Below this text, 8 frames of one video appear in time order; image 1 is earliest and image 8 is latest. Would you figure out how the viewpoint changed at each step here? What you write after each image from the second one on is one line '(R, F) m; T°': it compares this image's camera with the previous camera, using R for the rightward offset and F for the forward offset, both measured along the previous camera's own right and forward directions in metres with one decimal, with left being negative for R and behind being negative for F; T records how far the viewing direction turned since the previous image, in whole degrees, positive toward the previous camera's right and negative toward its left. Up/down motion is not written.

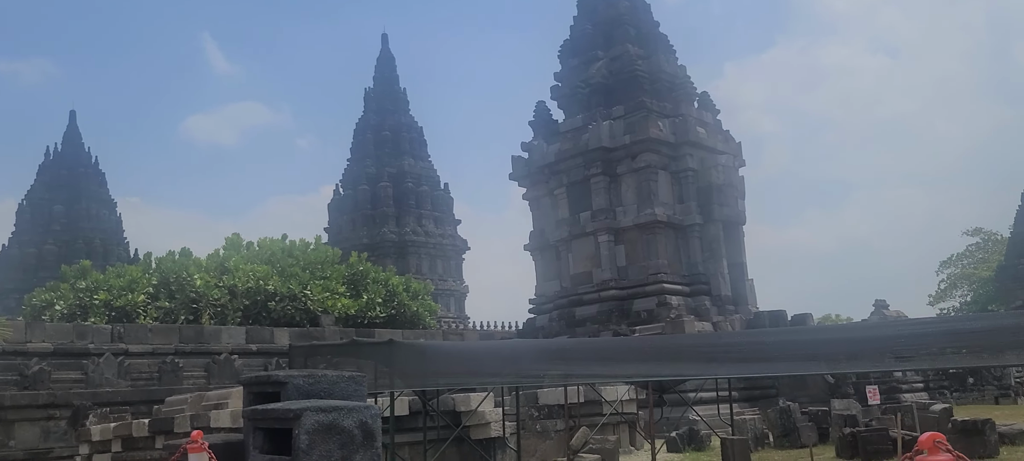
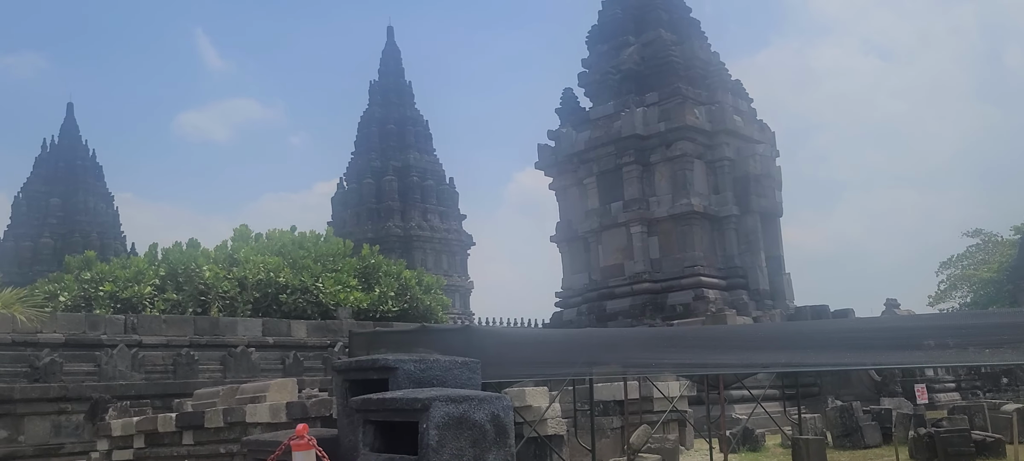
(-0.6, +0.6) m; 0°
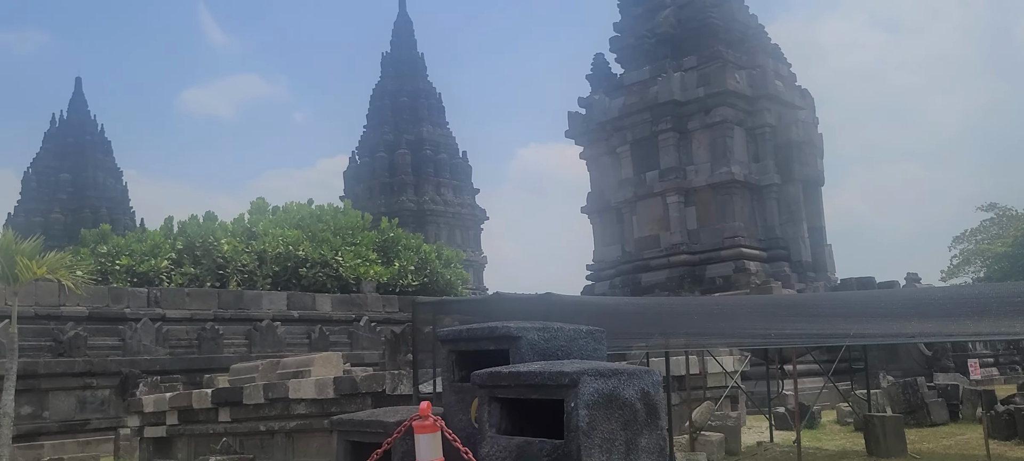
(-0.4, +0.5) m; 0°
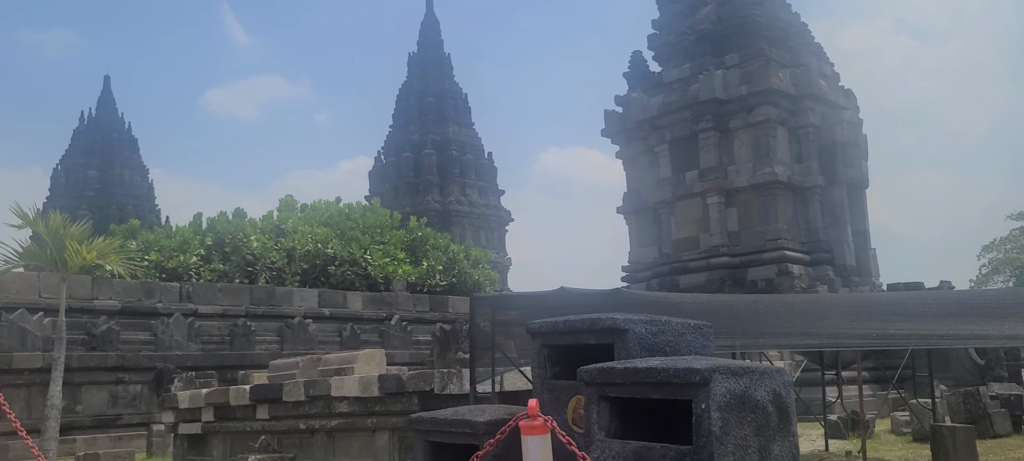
(-0.3, +0.2) m; -1°
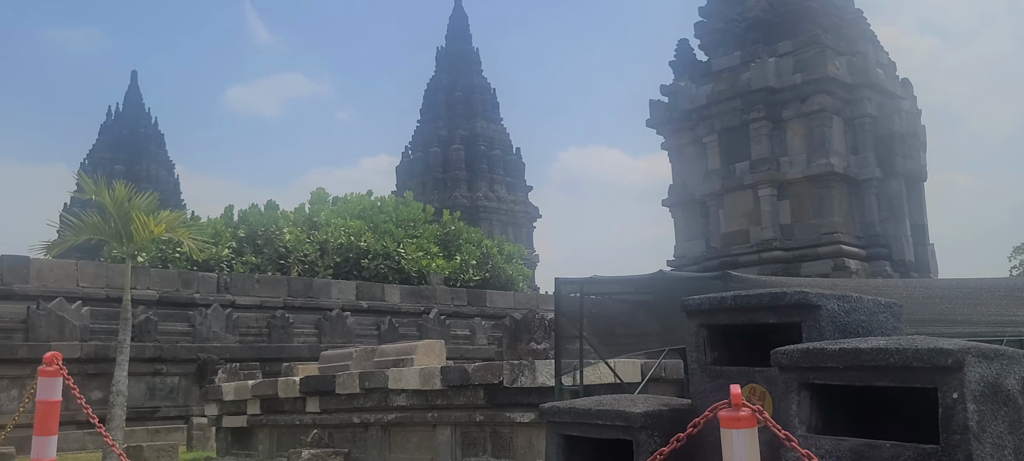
(-0.4, +0.4) m; -1°
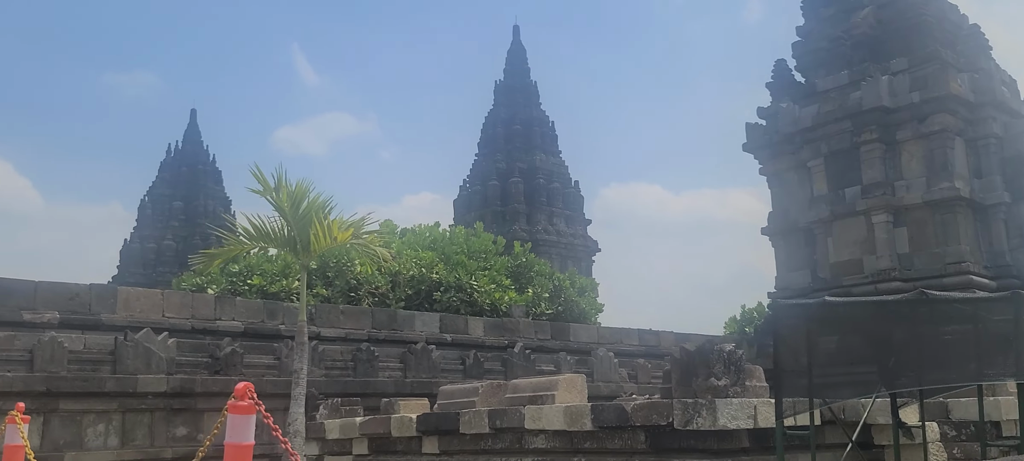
(-0.8, +0.6) m; -3°
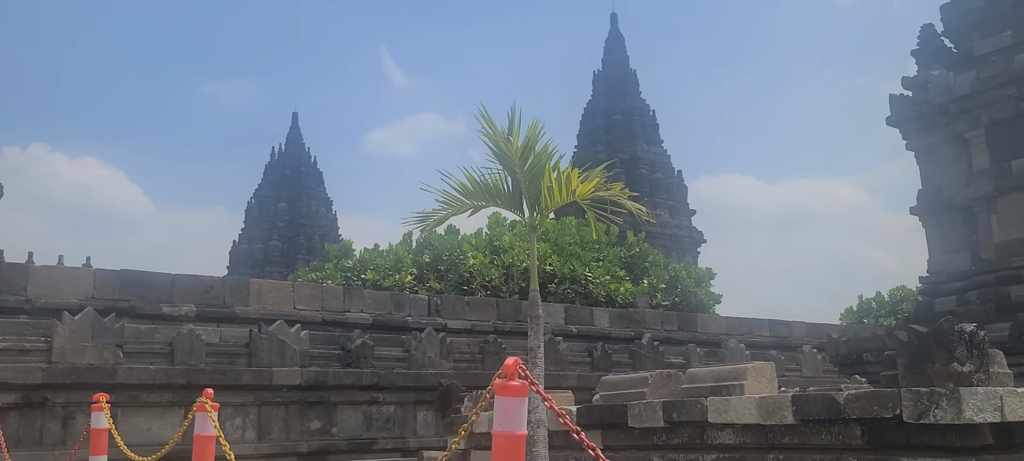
(-0.5, +0.5) m; -6°
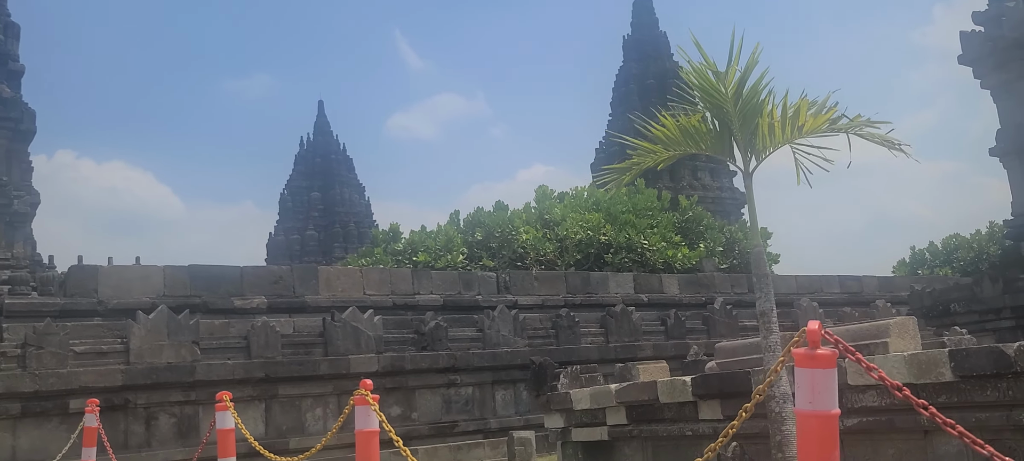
(-0.5, +0.3) m; -2°
